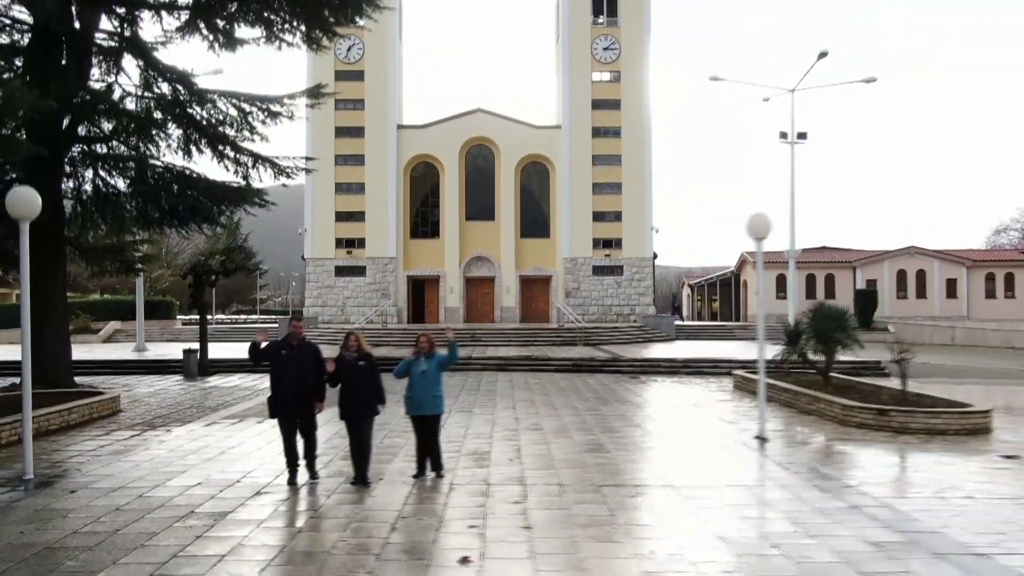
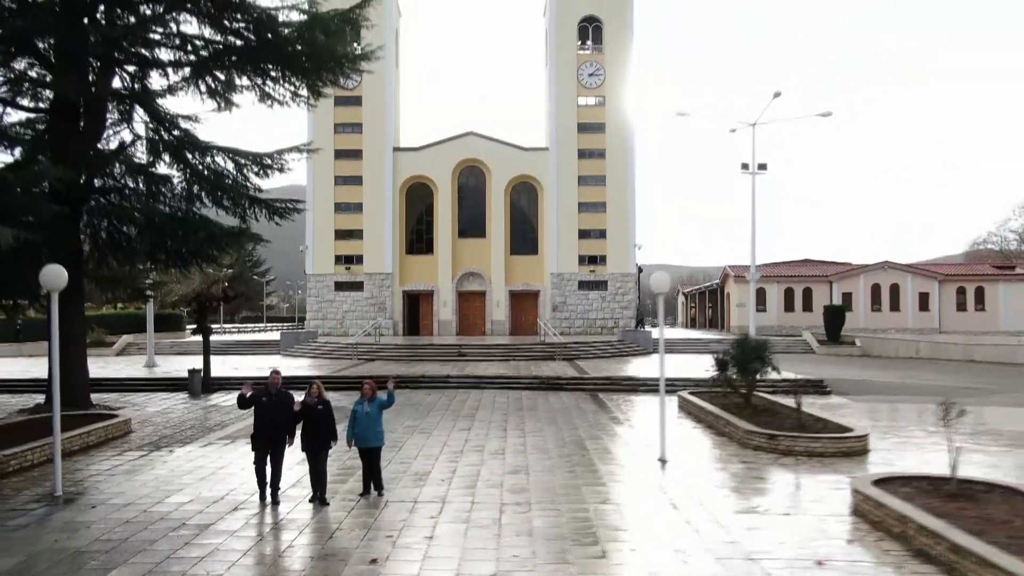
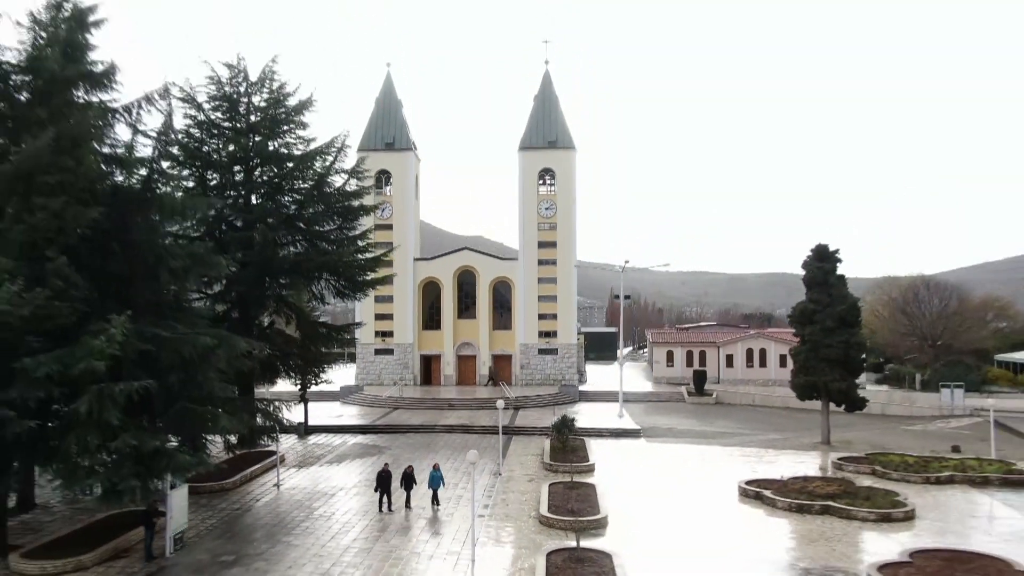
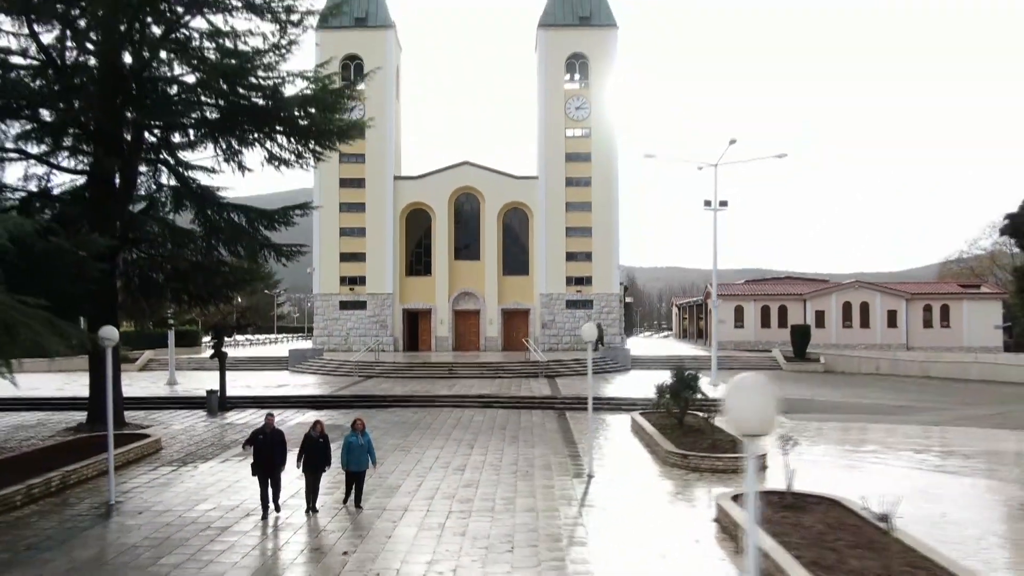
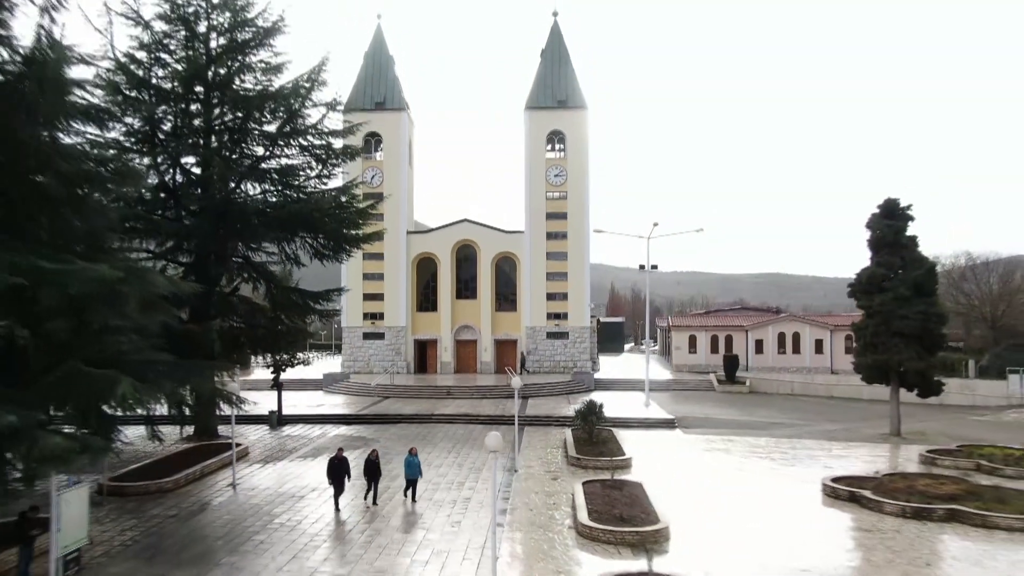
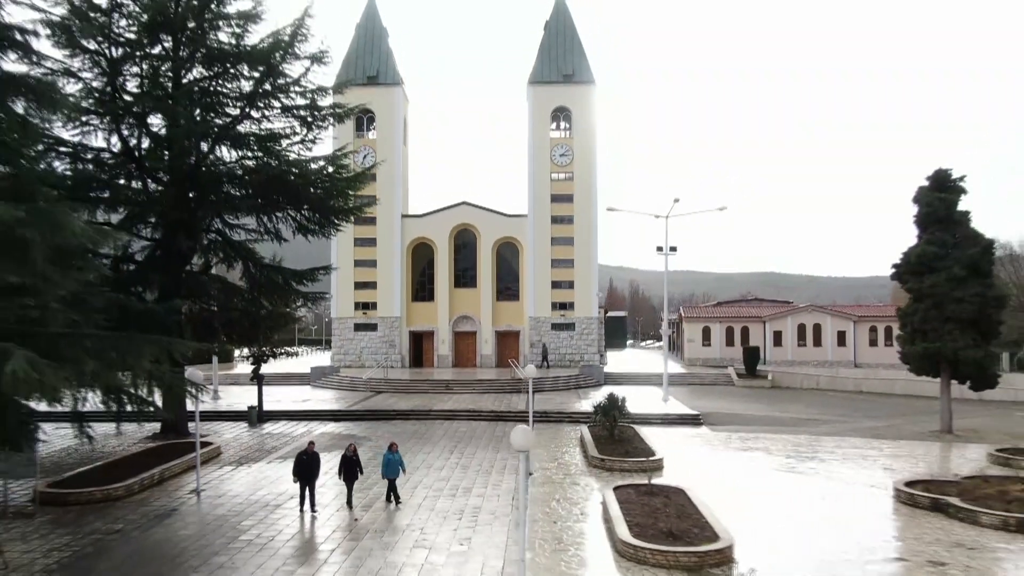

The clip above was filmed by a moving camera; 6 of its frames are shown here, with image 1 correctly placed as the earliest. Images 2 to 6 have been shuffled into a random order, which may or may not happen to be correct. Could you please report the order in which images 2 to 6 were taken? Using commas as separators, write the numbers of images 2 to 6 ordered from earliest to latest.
2, 4, 6, 5, 3
